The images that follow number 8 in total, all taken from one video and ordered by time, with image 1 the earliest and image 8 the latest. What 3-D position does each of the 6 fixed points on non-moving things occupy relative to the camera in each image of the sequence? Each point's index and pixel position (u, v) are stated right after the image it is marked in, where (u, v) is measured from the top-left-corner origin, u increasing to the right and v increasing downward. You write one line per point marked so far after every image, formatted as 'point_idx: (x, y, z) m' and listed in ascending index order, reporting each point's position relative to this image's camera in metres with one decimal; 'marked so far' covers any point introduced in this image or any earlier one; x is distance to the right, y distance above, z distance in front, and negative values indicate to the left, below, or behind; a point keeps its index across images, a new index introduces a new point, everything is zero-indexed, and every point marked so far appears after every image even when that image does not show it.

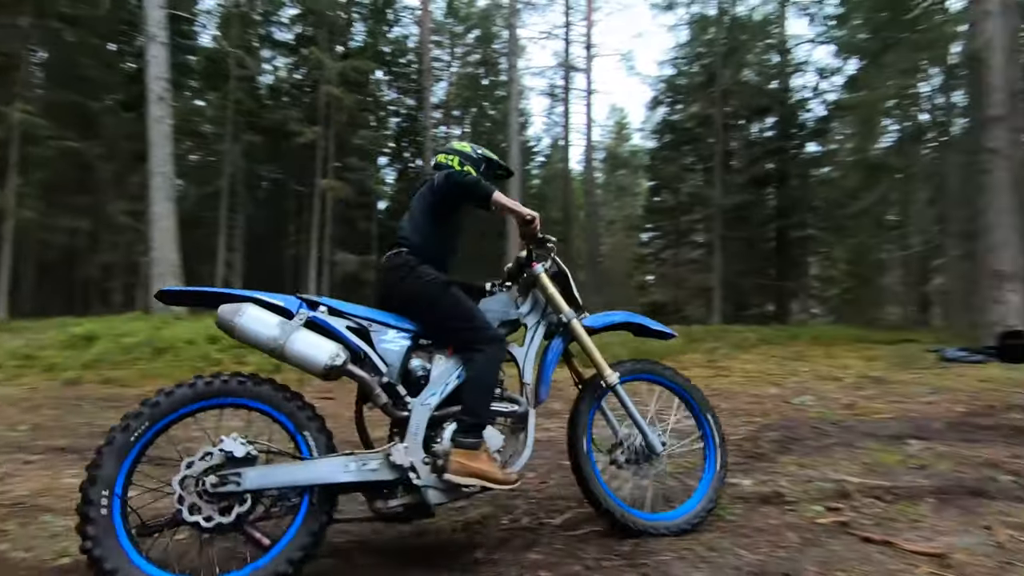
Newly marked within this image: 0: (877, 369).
0: (+4.9, -1.1, +7.3) m
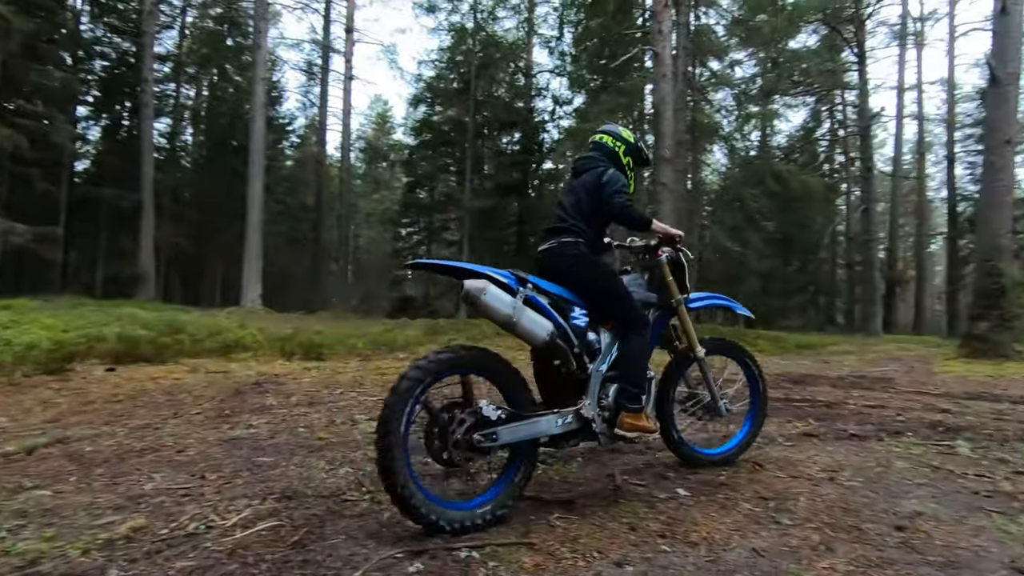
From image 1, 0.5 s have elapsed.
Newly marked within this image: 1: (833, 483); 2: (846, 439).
0: (+1.0, -1.1, +8.7) m
1: (+1.8, -1.1, +3.0) m
2: (+2.5, -1.1, +4.0) m
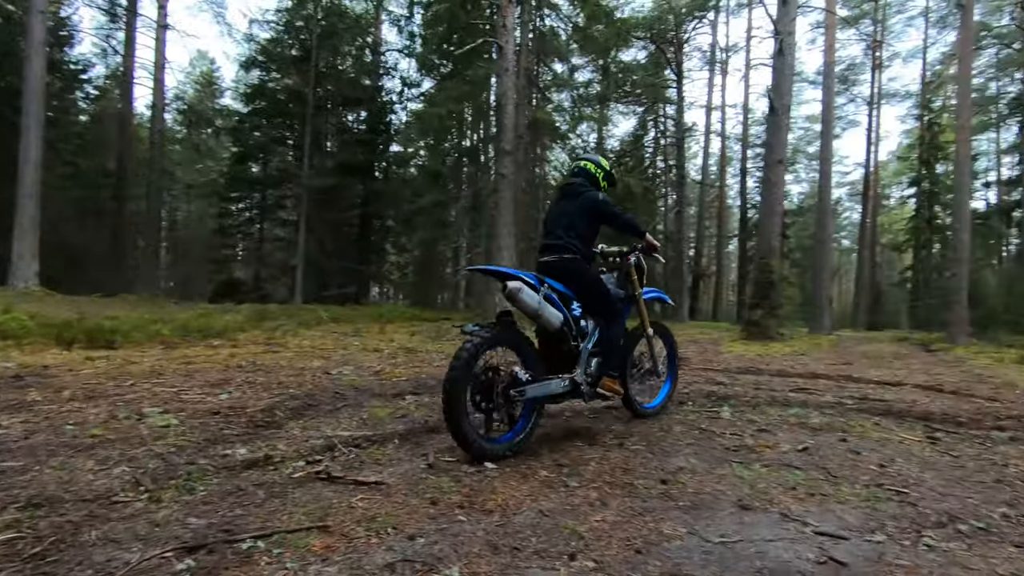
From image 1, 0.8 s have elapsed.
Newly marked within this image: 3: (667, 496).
0: (-1.6, -0.9, +8.6) m
1: (+0.7, -1.0, +3.4) m
2: (+1.1, -1.0, +4.5) m
3: (+0.7, -1.0, +2.5) m
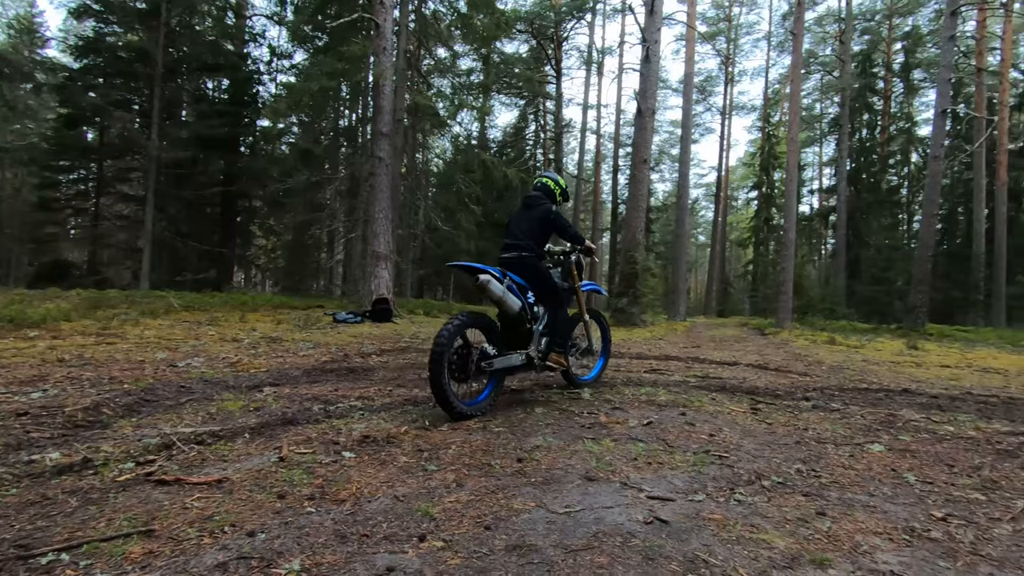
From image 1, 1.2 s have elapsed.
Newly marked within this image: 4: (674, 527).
0: (-3.5, -0.7, +8.1) m
1: (-0.2, -0.9, +3.5) m
2: (0.0, -0.9, +4.7) m
3: (0.0, -0.9, +2.6) m
4: (+0.6, -0.9, +2.1) m
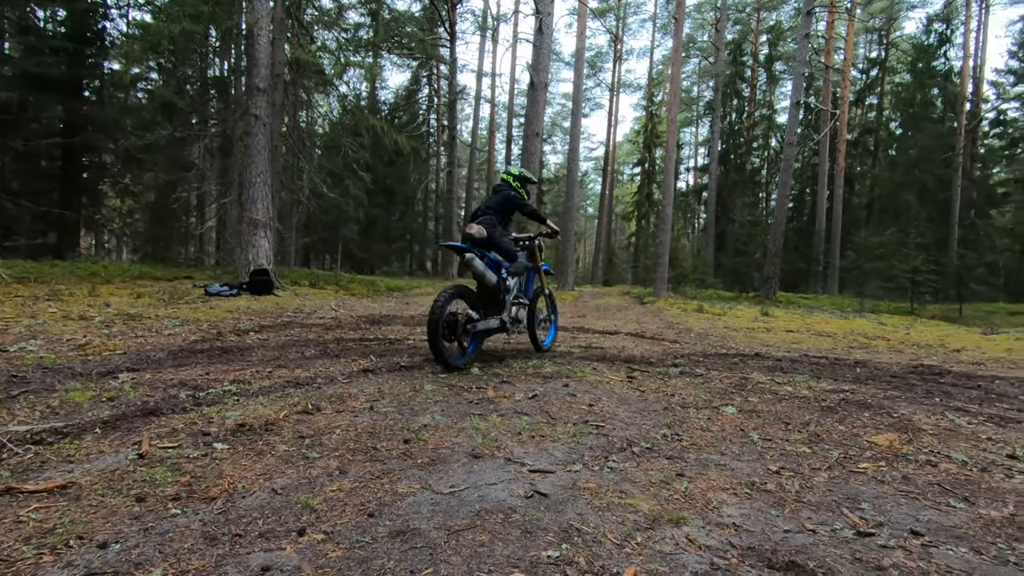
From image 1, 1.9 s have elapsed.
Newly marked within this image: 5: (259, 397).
0: (-5.1, -0.3, +7.3) m
1: (-0.9, -0.8, +3.4) m
2: (-1.0, -0.7, +4.6) m
3: (-0.5, -0.8, +2.6) m
4: (+0.2, -0.9, +2.2) m
5: (-1.7, -0.7, +3.6) m
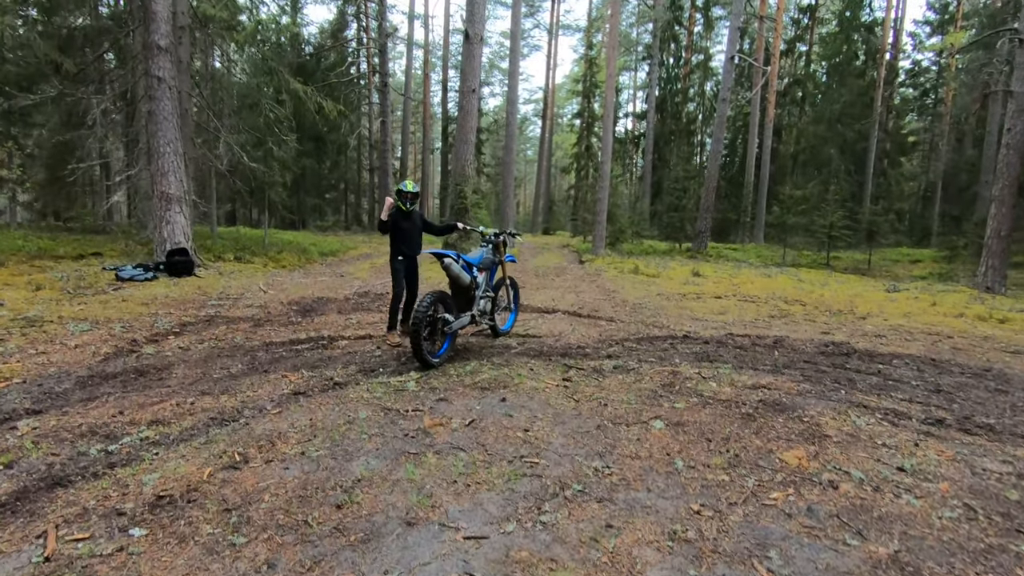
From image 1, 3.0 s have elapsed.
0: (-5.9, -0.2, +6.6) m
1: (-1.3, -1.1, +3.3) m
2: (-1.5, -0.9, +4.5) m
3: (-0.8, -1.2, +2.6) m
4: (-0.1, -1.2, +2.3) m
5: (-2.1, -1.0, +3.4) m
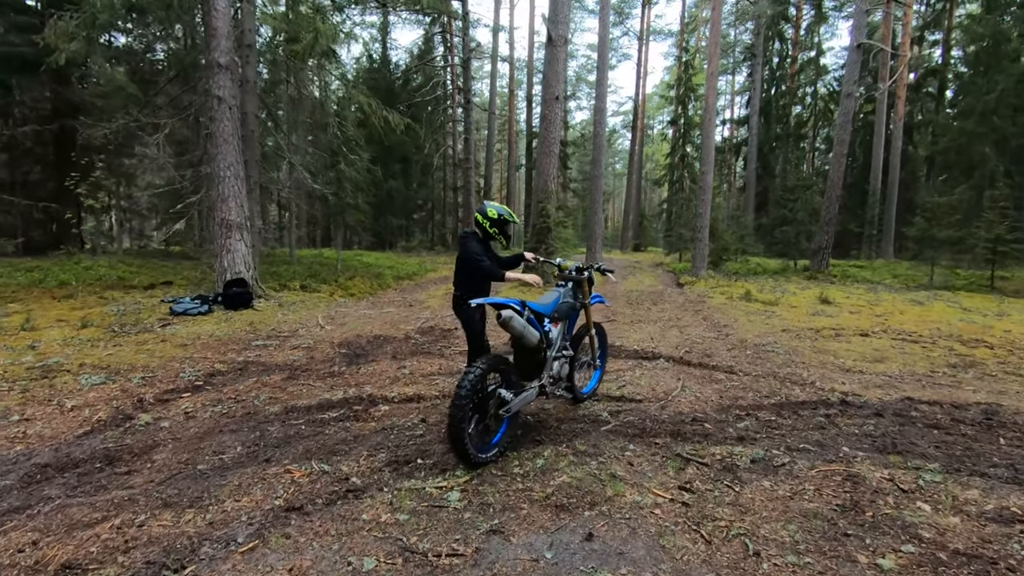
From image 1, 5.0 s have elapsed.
0: (-5.0, -0.7, +6.0) m
1: (-1.0, -1.4, +1.9) m
2: (-1.0, -1.3, +3.2) m
3: (-0.6, -1.5, +1.1) m
4: (0.0, -1.6, +0.7) m
5: (-1.8, -1.4, +2.2) m
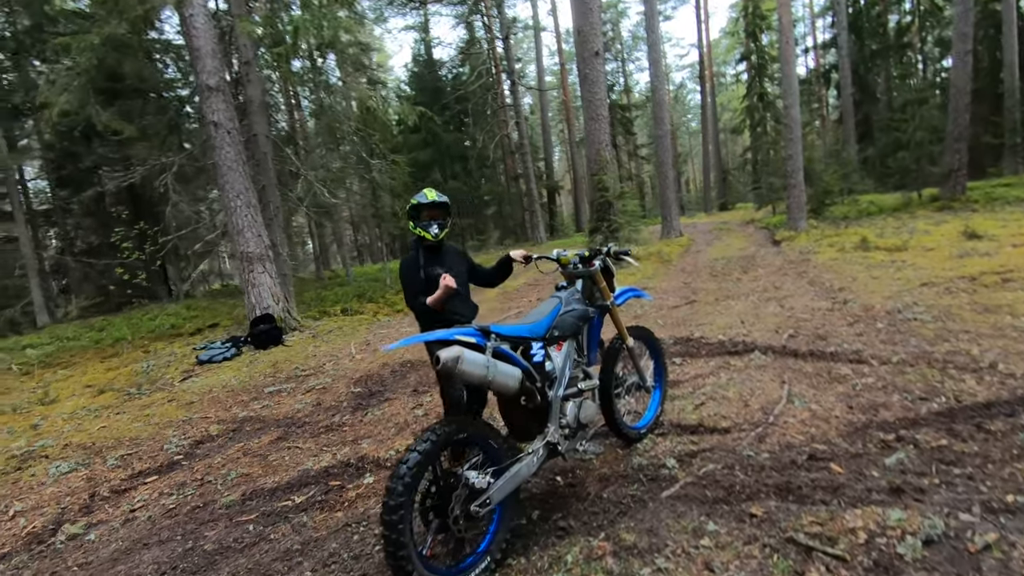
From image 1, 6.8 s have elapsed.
0: (-4.6, -1.4, +5.4) m
1: (-1.2, -1.7, +0.8) m
2: (-1.1, -1.5, +2.0) m
3: (-1.0, -1.8, -0.1) m
4: (-0.4, -1.8, -0.6) m
5: (-2.0, -1.8, +1.1) m
